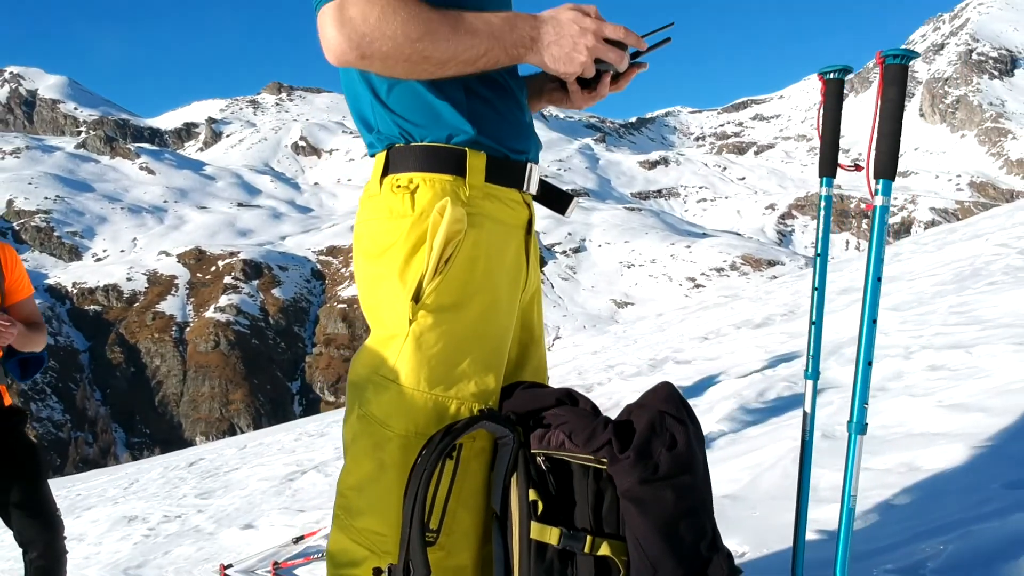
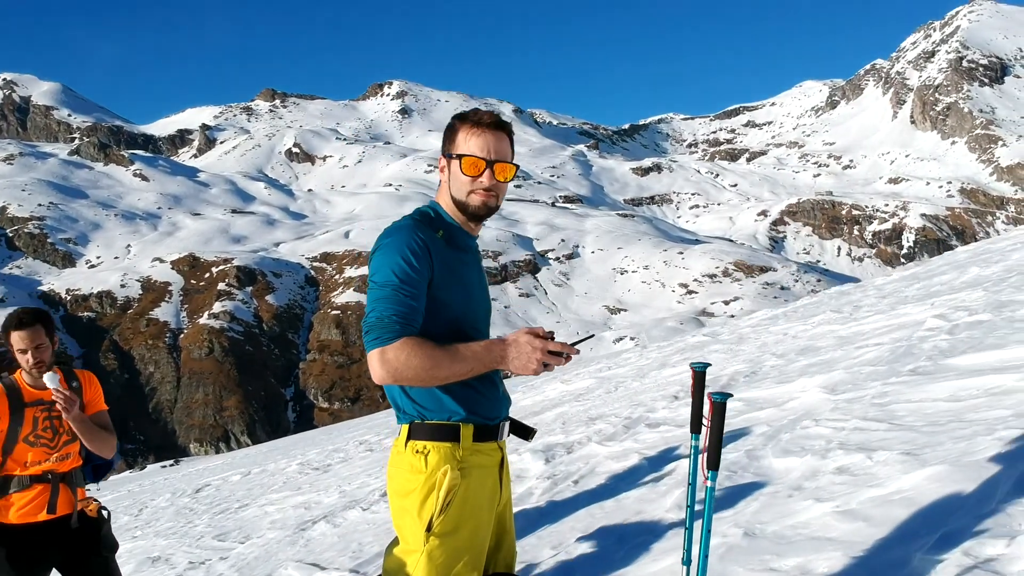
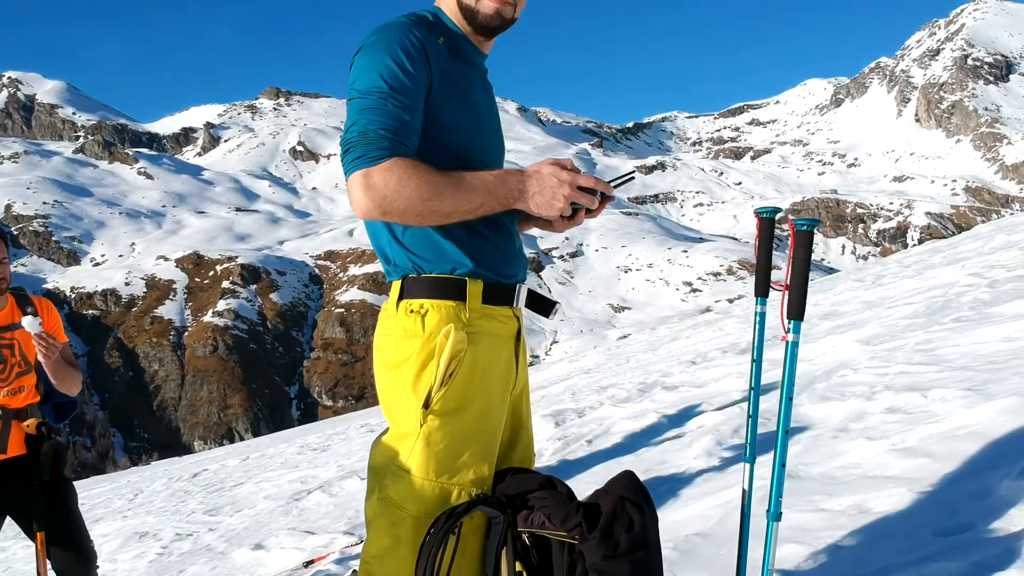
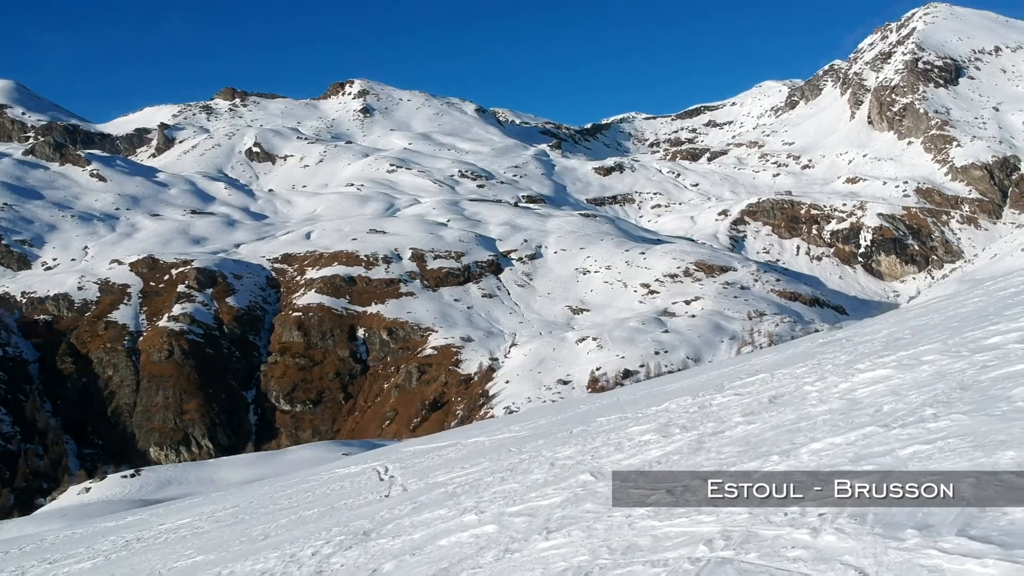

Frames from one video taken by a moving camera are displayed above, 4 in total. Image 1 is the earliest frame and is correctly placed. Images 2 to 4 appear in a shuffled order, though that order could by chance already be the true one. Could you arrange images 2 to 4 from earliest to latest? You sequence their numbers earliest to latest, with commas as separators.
3, 2, 4
